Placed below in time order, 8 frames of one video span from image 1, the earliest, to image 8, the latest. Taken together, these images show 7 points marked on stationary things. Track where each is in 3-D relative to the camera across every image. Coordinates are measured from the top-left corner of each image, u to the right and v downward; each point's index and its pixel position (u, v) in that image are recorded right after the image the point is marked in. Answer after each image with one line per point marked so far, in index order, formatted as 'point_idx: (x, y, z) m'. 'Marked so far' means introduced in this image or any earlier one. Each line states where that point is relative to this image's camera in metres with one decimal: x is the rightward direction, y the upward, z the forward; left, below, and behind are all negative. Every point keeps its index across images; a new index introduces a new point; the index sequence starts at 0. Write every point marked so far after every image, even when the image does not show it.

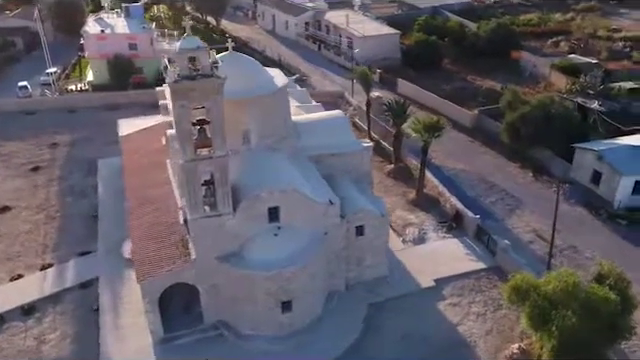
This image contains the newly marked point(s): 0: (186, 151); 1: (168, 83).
0: (-4.6, +1.0, +19.5) m
1: (-4.9, +3.2, +18.4) m
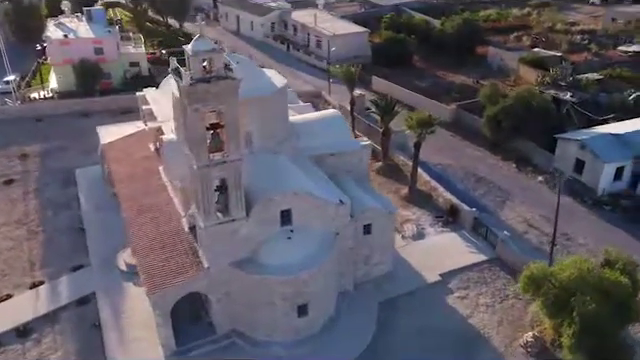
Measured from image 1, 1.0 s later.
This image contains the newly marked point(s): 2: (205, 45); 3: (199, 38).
0: (-4.0, +0.8, +18.8) m
1: (-4.3, +3.0, +17.7) m
2: (-3.6, +4.3, +17.9) m
3: (-3.8, +4.6, +18.1) m
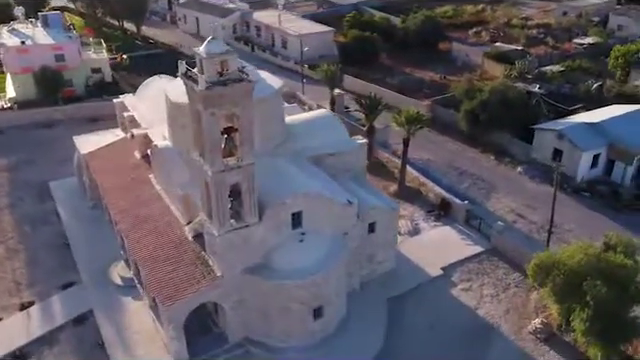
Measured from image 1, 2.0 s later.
0: (-3.4, +0.6, +18.3) m
1: (-3.7, +2.8, +17.1) m
2: (-3.1, +4.1, +17.4) m
3: (-3.4, +4.4, +17.5) m
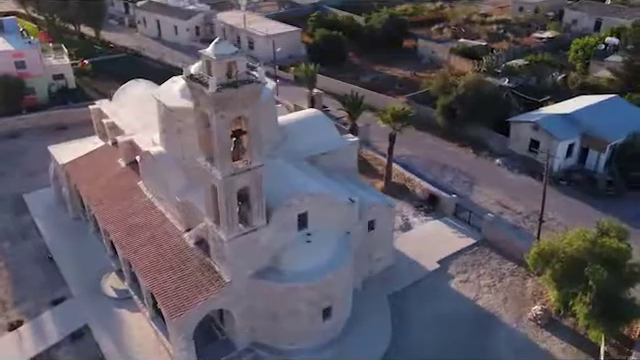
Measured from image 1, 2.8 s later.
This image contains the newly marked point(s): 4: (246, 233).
0: (-3.1, +0.5, +17.9) m
1: (-3.3, +2.6, +16.7) m
2: (-2.8, +4.0, +17.1) m
3: (-3.1, +4.3, +17.1) m
4: (-2.6, -1.9, +19.6) m
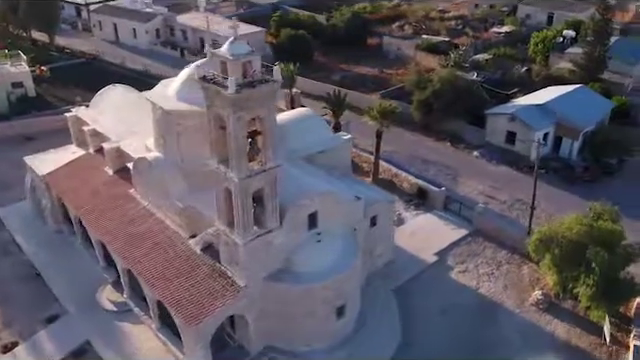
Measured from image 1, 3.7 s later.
0: (-2.5, +0.4, +17.6) m
1: (-2.7, +2.5, +16.4) m
2: (-2.3, +4.0, +16.7) m
3: (-2.6, +4.2, +16.8) m
4: (-2.1, -1.9, +19.3) m
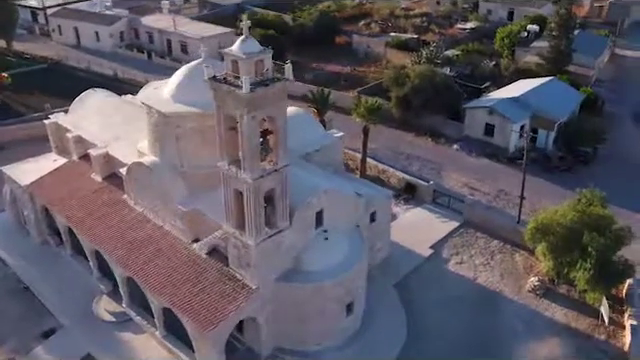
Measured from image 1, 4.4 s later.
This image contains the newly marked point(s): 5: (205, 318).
0: (-2.0, +0.4, +17.3) m
1: (-2.3, +2.5, +16.1) m
2: (-2.0, +3.9, +16.5) m
3: (-2.3, +4.2, +16.5) m
4: (-1.7, -1.9, +19.1) m
5: (-3.9, -4.7, +18.8) m
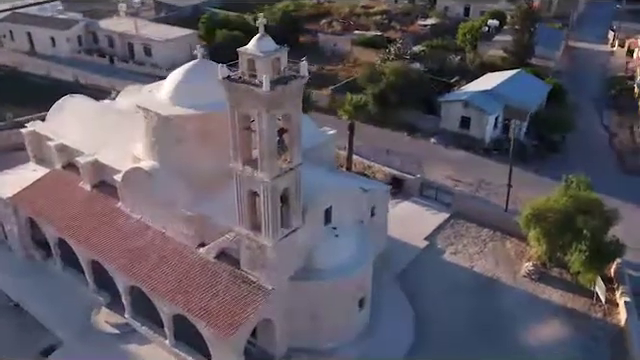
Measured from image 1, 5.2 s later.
0: (-1.5, +0.4, +17.2) m
1: (-1.7, +2.5, +15.9) m
2: (-1.5, +4.0, +16.3) m
3: (-1.8, +4.2, +16.4) m
4: (-1.2, -1.9, +19.0) m
5: (-3.2, -4.7, +18.5) m
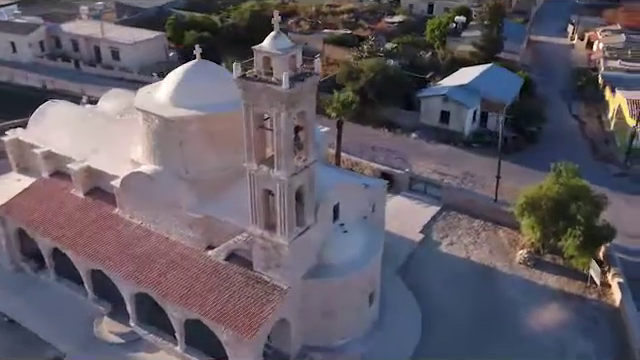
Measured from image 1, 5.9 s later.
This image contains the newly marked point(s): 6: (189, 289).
0: (-1.0, +0.5, +17.1) m
1: (-1.2, +2.6, +15.8) m
2: (-1.1, +4.0, +16.3) m
3: (-1.4, +4.2, +16.2) m
4: (-0.7, -1.8, +18.9) m
5: (-2.6, -4.7, +18.3) m
6: (-4.7, -3.8, +19.6) m
